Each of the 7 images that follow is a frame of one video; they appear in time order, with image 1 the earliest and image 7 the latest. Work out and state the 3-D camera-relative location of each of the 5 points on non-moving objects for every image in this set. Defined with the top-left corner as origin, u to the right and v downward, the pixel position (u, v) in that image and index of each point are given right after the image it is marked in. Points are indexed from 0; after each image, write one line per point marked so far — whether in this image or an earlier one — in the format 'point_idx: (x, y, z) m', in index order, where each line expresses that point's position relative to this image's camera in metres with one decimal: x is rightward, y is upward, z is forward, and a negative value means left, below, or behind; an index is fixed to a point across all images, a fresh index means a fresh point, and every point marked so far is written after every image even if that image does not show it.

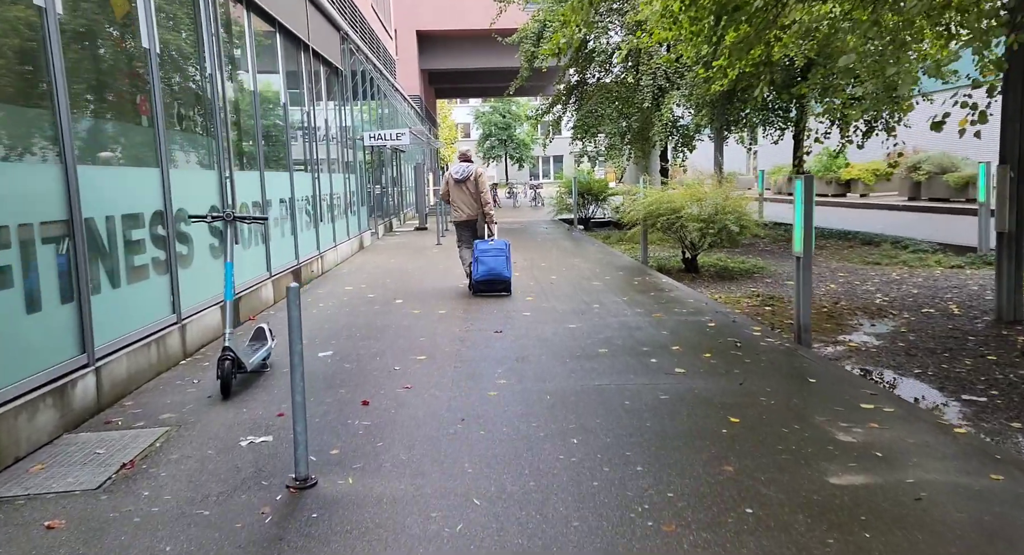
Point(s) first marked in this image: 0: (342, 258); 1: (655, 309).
0: (-3.1, +0.3, +14.1) m
1: (+1.5, -0.4, +8.7) m
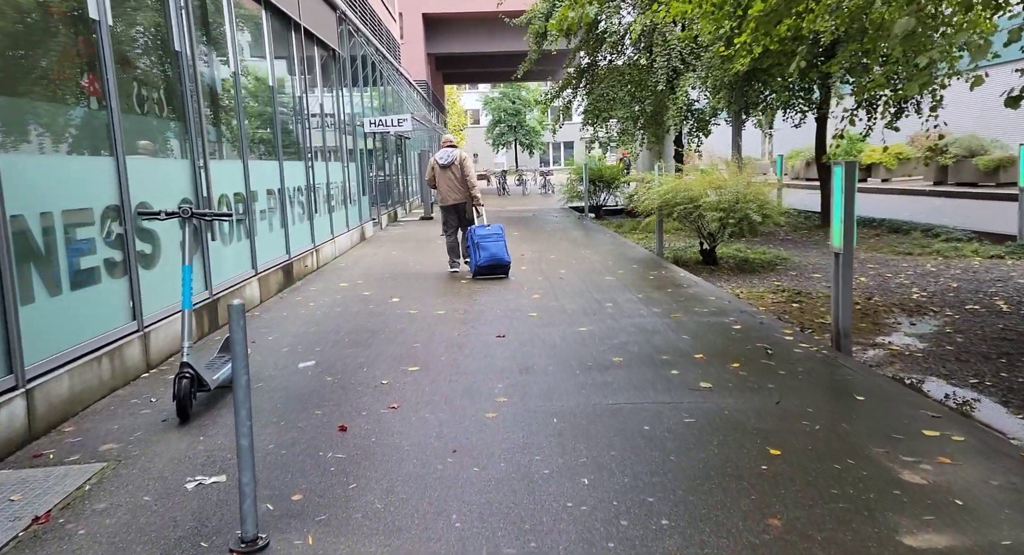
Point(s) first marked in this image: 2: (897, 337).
0: (-2.9, +0.4, +13.4) m
1: (+1.6, -0.3, +7.9) m
2: (+3.5, -0.5, +7.3) m
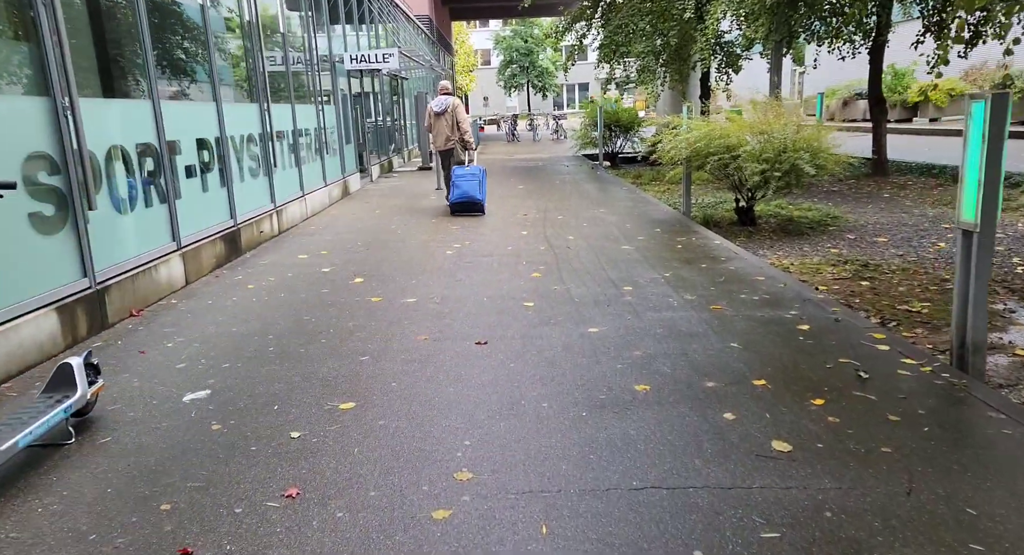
0: (-2.9, +1.0, +11.6) m
1: (+1.5, -0.1, +6.1) m
2: (+3.4, -0.4, +5.4) m
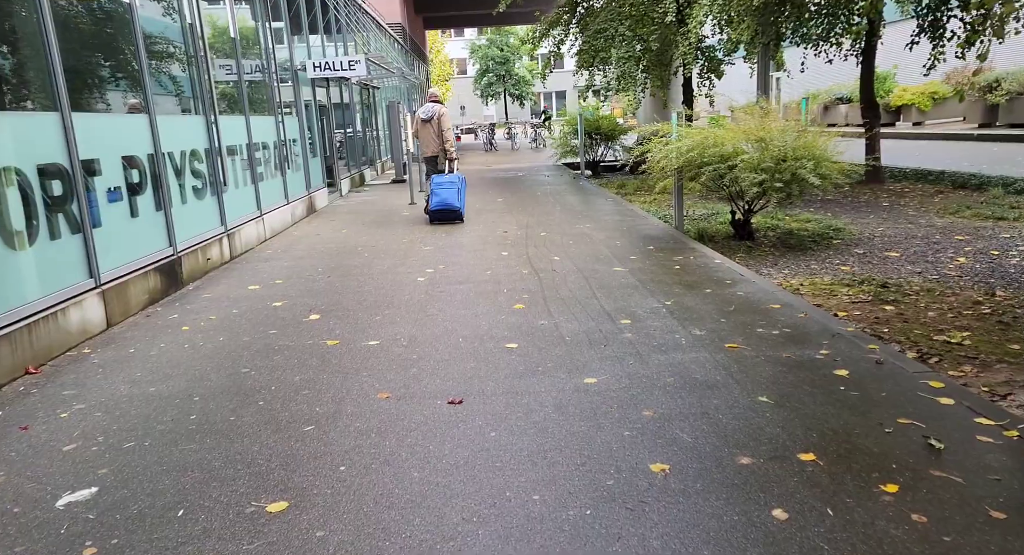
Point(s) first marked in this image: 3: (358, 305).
0: (-3.2, +0.6, +10.6) m
1: (+1.4, -0.3, +5.2) m
2: (+3.3, -0.6, +4.6) m
3: (-1.3, -0.2, +6.5) m
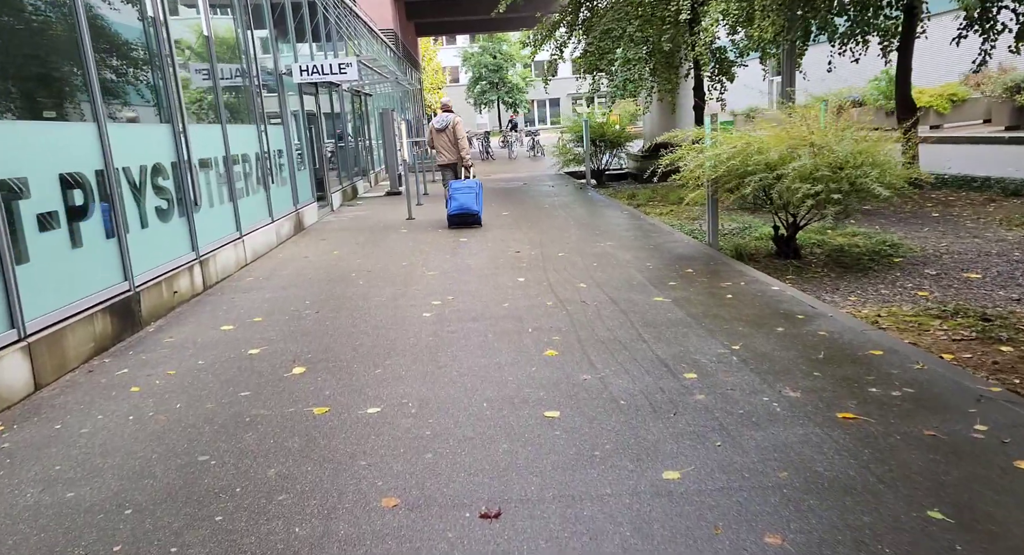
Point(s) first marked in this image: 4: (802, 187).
0: (-3.1, +0.3, +9.4) m
1: (+1.6, -0.6, +4.1) m
2: (+3.5, -0.8, +3.4) m
3: (-1.1, -0.5, +5.3) m
4: (+2.8, +0.9, +7.6) m
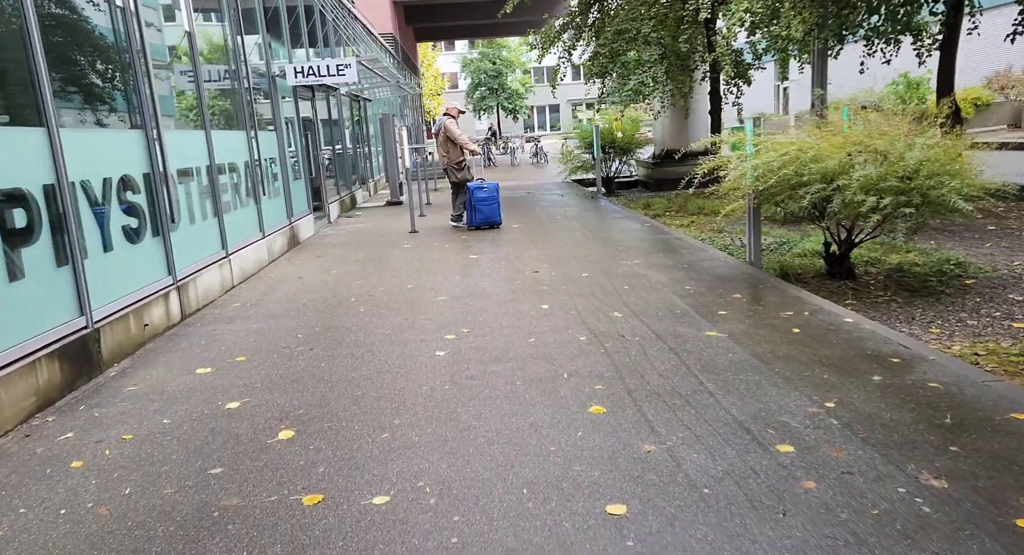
0: (-2.9, 0.0, +8.4) m
1: (+1.8, -0.8, +3.1) m
2: (+3.7, -0.9, +2.4) m
3: (-0.9, -0.7, +4.3) m
4: (+3.0, +0.6, +6.6) m
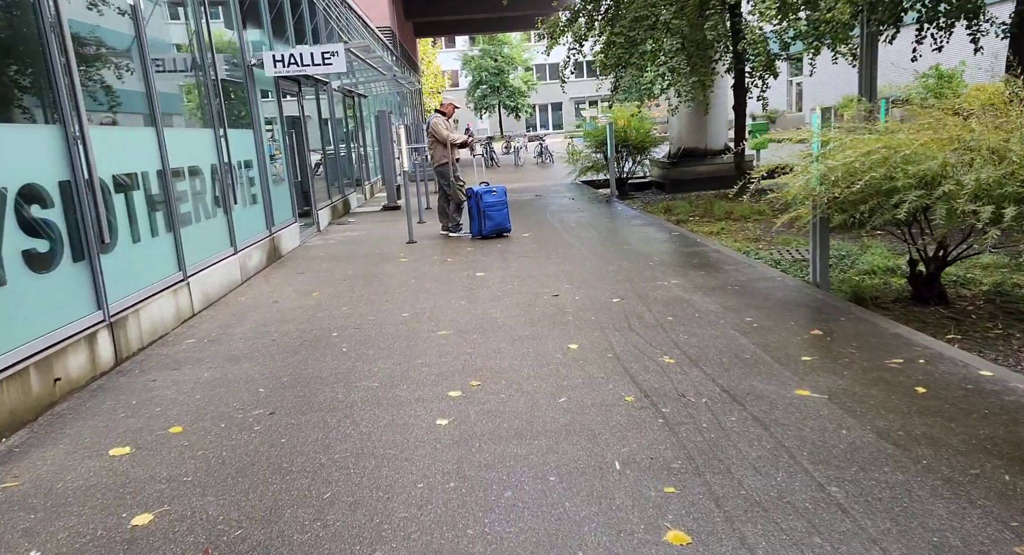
0: (-2.7, -0.2, +7.0) m
1: (+1.9, -1.0, +1.7) m
2: (+3.8, -1.1, +1.0) m
3: (-0.7, -0.9, +2.9) m
4: (+3.1, +0.4, +5.2) m
